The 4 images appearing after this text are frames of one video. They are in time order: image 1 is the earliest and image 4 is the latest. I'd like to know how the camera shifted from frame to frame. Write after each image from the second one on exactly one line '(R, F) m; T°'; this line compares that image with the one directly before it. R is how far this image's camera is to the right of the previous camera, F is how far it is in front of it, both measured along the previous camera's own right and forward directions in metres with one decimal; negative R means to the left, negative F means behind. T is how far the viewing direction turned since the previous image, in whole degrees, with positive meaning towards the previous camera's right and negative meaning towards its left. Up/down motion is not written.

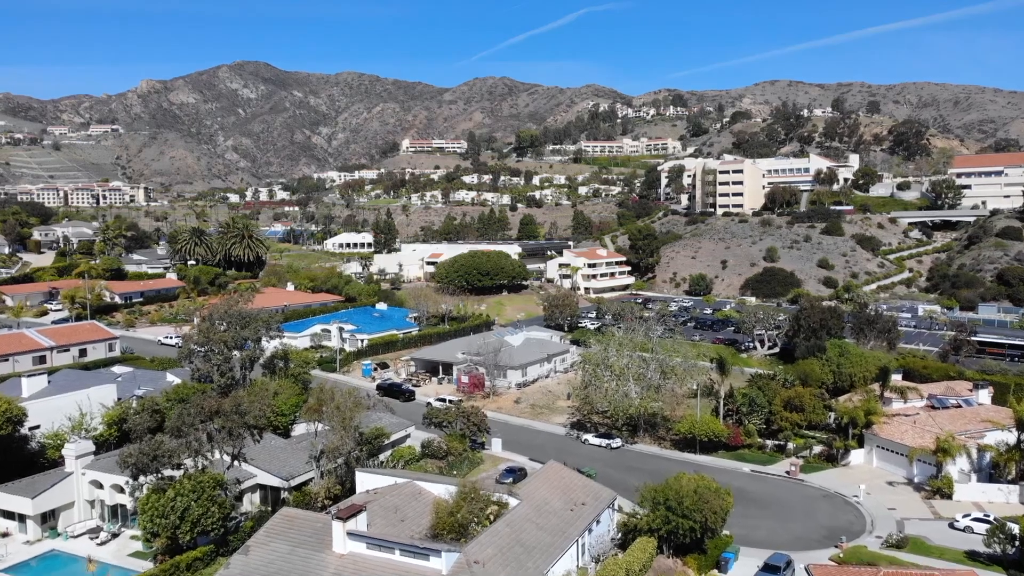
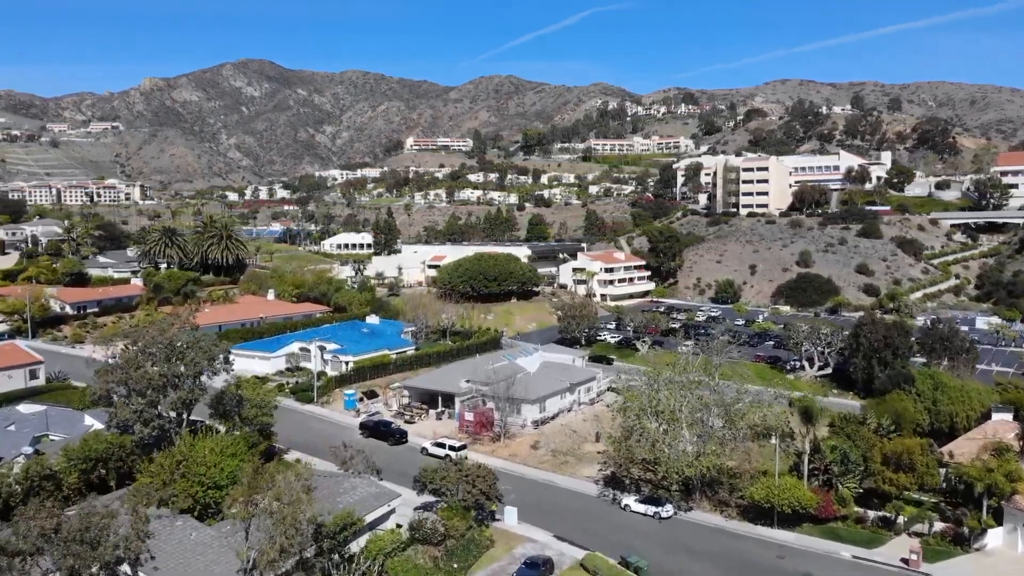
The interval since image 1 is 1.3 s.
(-0.6, +8.8) m; 0°
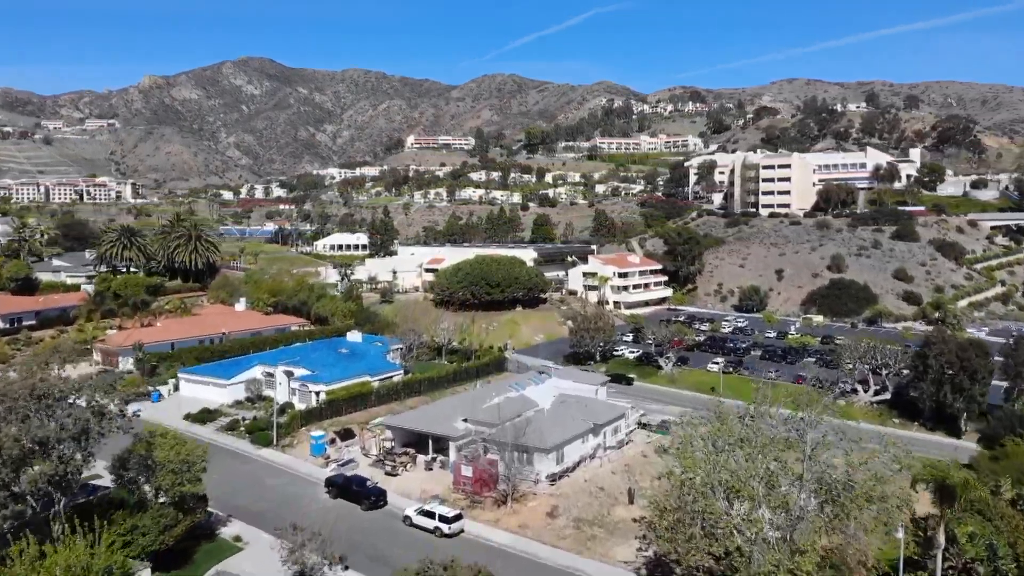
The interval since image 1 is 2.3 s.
(-0.3, +8.2) m; 0°
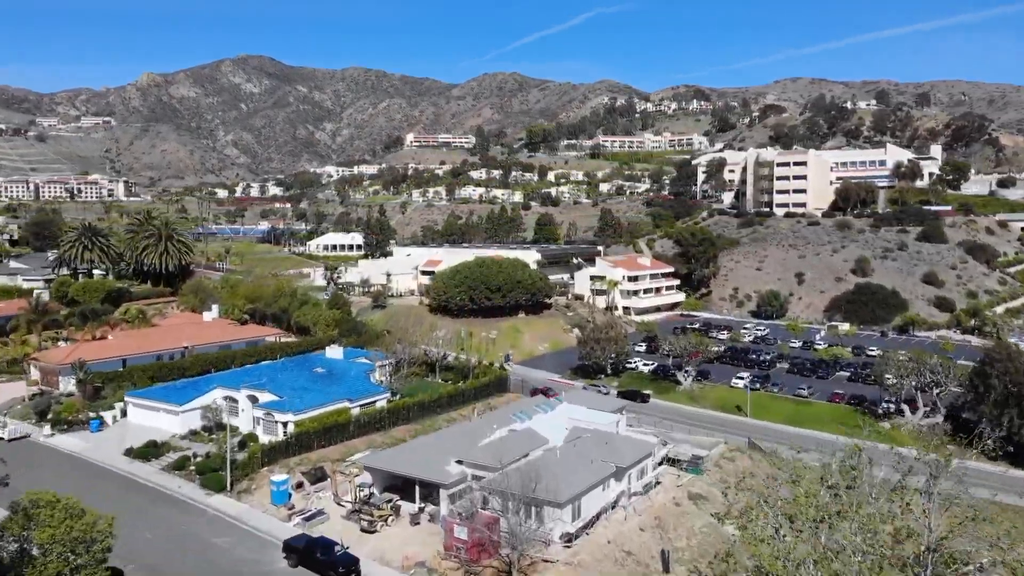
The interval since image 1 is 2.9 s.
(-0.2, +5.8) m; 0°
